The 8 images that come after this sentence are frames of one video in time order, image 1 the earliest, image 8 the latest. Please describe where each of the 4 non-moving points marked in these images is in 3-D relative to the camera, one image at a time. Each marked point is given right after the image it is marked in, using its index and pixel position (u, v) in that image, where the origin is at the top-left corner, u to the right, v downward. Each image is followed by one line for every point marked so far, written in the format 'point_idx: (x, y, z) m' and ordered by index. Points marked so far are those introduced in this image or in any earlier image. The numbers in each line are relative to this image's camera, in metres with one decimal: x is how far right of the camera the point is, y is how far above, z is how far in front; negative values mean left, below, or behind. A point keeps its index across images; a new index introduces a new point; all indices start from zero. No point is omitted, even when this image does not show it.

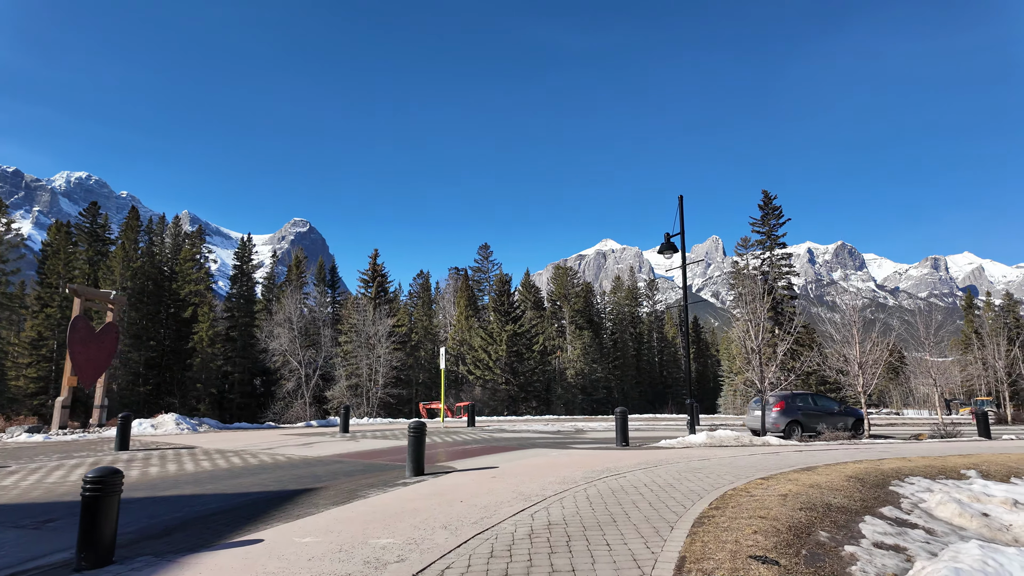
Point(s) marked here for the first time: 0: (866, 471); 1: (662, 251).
0: (+5.1, -2.6, +7.4) m
1: (+4.7, +1.2, +16.5) m
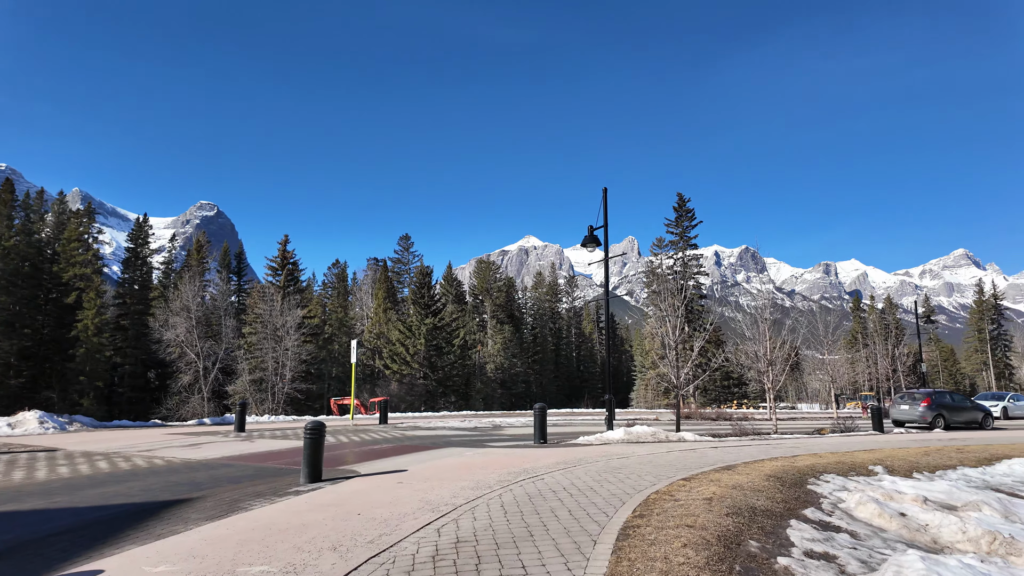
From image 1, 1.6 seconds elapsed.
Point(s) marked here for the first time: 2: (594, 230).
0: (+3.8, -2.6, +7.4) m
1: (+2.3, +1.4, +16.3) m
2: (+2.5, +1.8, +16.3) m
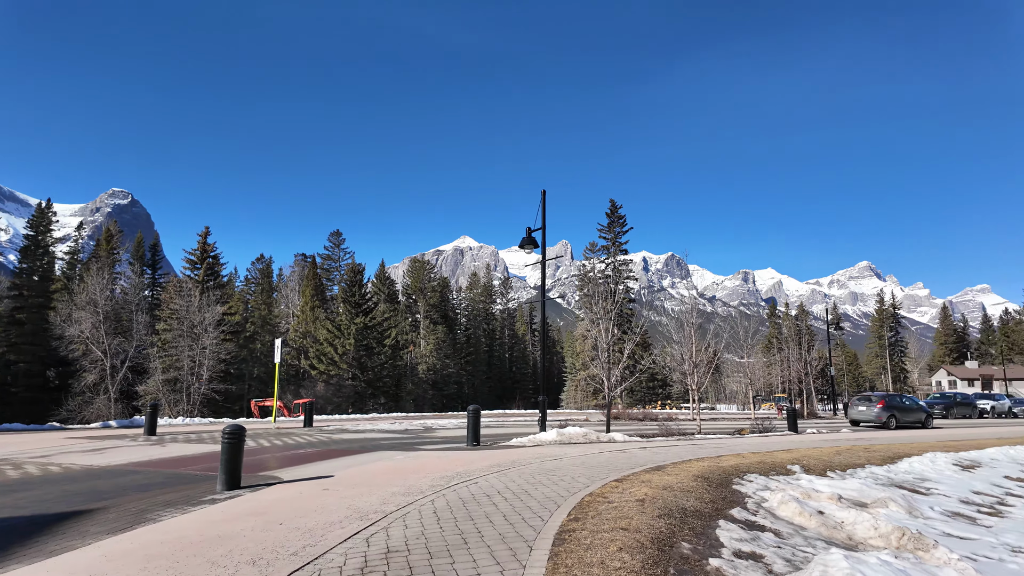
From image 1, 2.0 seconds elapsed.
0: (+2.9, -2.7, +7.7) m
1: (+0.3, +1.3, +16.3) m
2: (+0.6, +1.7, +16.3) m
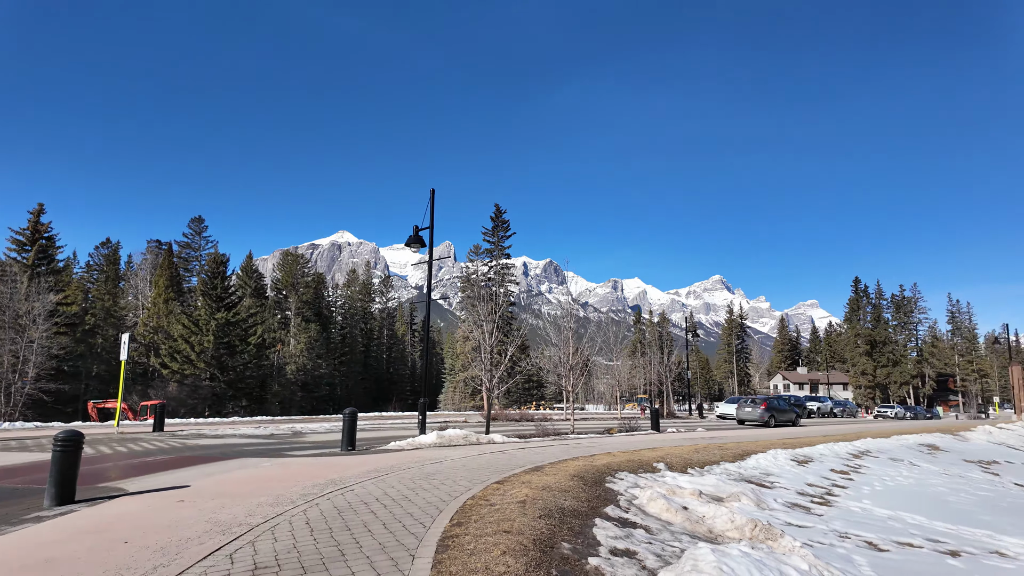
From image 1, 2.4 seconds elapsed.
0: (+1.1, -2.8, +8.1) m
1: (-3.2, +1.3, +15.9) m
2: (-2.9, +1.7, +16.0) m
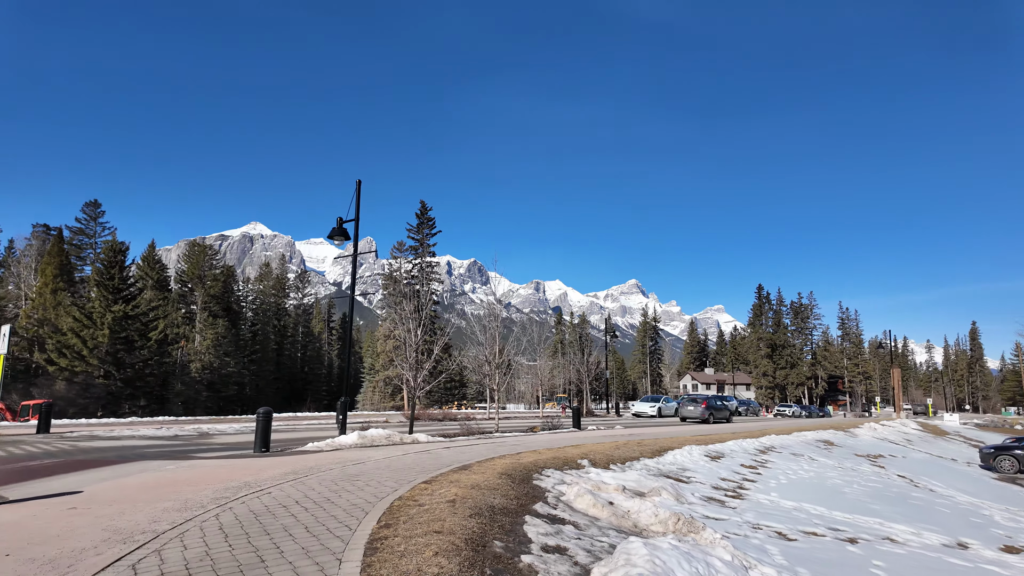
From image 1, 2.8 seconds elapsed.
0: (0.0, -2.8, +8.1) m
1: (-5.2, +1.5, +15.3) m
2: (-5.0, +1.9, +15.4) m
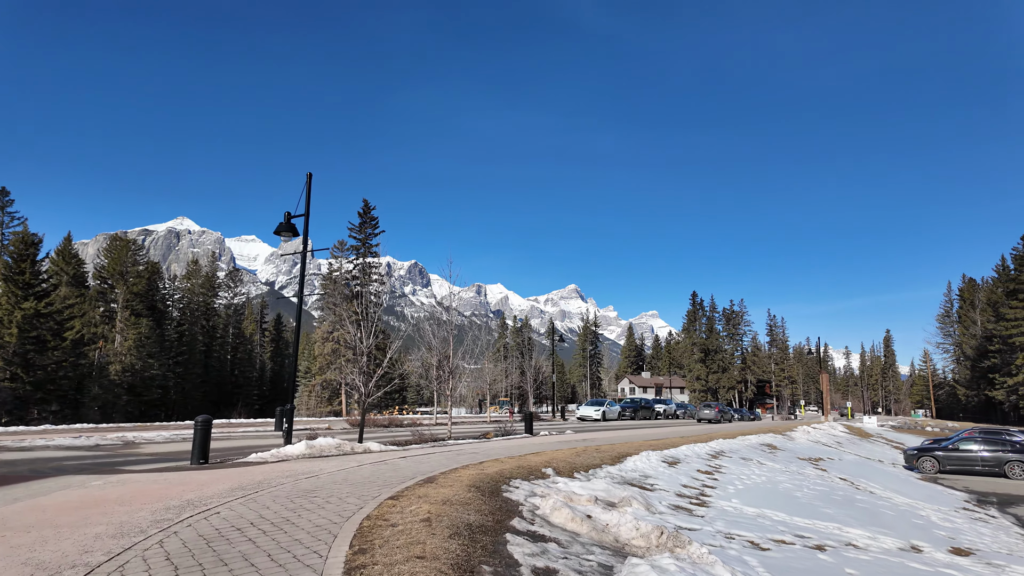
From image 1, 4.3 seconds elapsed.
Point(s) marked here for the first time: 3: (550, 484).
0: (-0.5, -2.8, +7.8) m
1: (-6.3, +1.5, +14.4) m
2: (-6.1, +1.9, +14.5) m
3: (+0.6, -3.0, +7.8) m
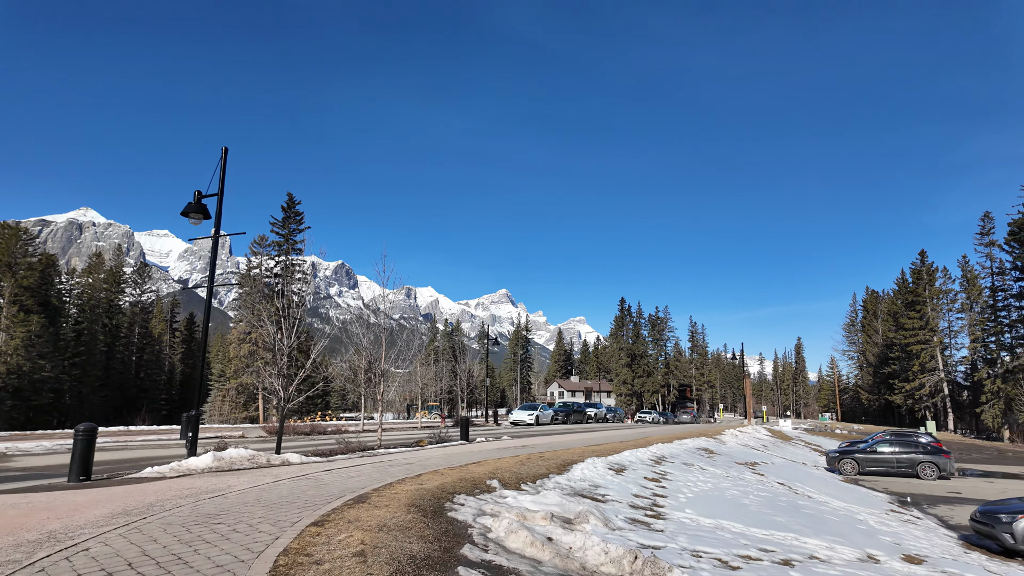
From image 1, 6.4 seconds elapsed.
0: (-1.2, -2.7, +6.9) m
1: (-7.7, +1.8, +12.8) m
2: (-7.5, +2.1, +12.9) m
3: (-0.2, -2.9, +7.0) m
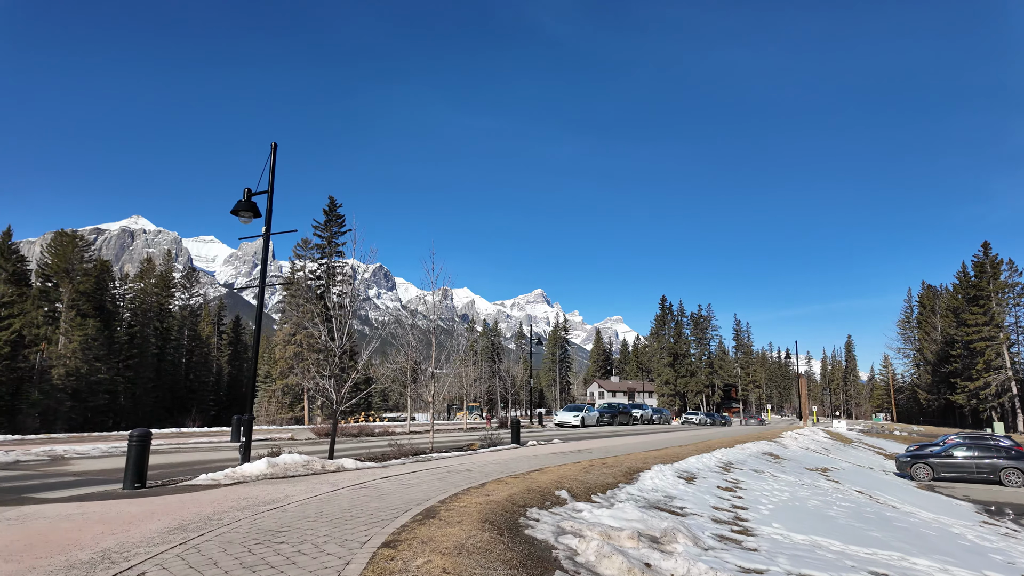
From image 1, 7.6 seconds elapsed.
0: (-0.3, -2.7, +6.3) m
1: (-6.5, +1.7, +12.6) m
2: (-6.2, +2.1, +12.7) m
3: (+0.8, -2.8, +6.4) m
